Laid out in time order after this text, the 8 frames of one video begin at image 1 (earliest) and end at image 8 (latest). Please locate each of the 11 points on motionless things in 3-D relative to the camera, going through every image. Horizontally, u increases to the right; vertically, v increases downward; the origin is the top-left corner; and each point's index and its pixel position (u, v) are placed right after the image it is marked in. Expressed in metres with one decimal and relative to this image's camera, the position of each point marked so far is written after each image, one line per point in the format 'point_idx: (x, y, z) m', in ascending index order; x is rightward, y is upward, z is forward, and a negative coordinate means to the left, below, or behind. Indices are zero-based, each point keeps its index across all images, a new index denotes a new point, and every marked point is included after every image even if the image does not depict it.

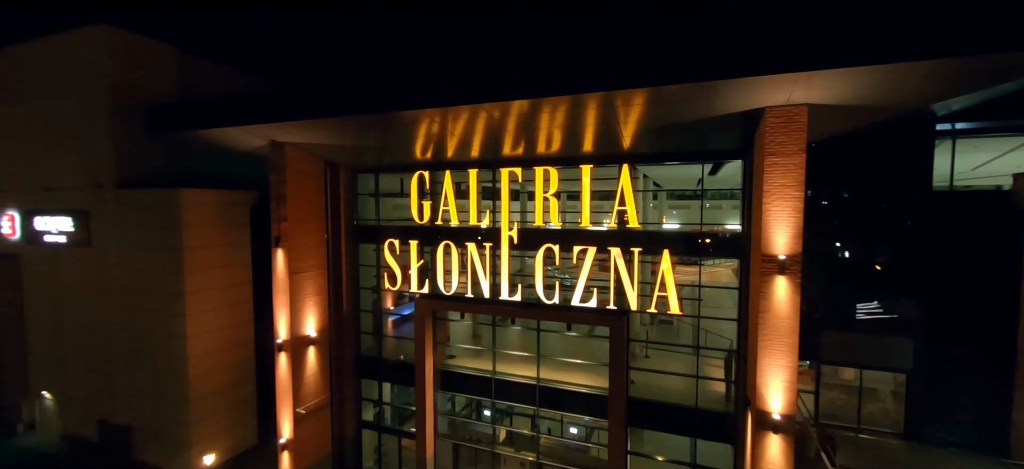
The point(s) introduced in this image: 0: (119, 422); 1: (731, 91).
0: (-16.1, -7.7, +13.9) m
1: (+5.1, +3.3, +7.8) m
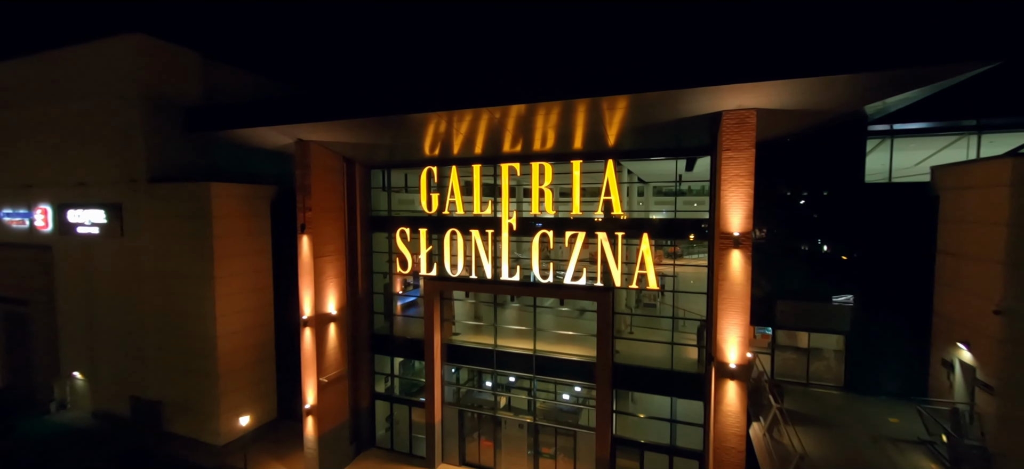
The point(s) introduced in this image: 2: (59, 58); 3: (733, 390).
0: (-16.1, -7.3, +15.1) m
1: (+5.1, +3.8, +9.4) m
2: (-21.8, +8.6, +16.3) m
3: (+6.3, -4.4, +9.6) m
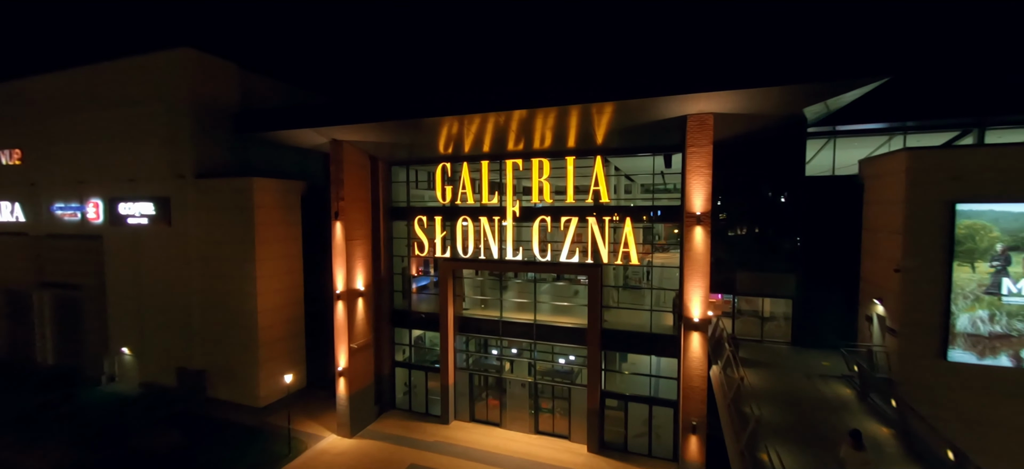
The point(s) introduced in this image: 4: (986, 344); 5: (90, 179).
0: (-16.0, -6.7, +17.1) m
1: (+5.3, +4.5, +11.8) m
2: (-21.7, +9.1, +18.4) m
3: (+6.5, -3.7, +11.9) m
4: (+14.1, -3.3, +10.0) m
5: (-23.6, +3.2, +19.0) m
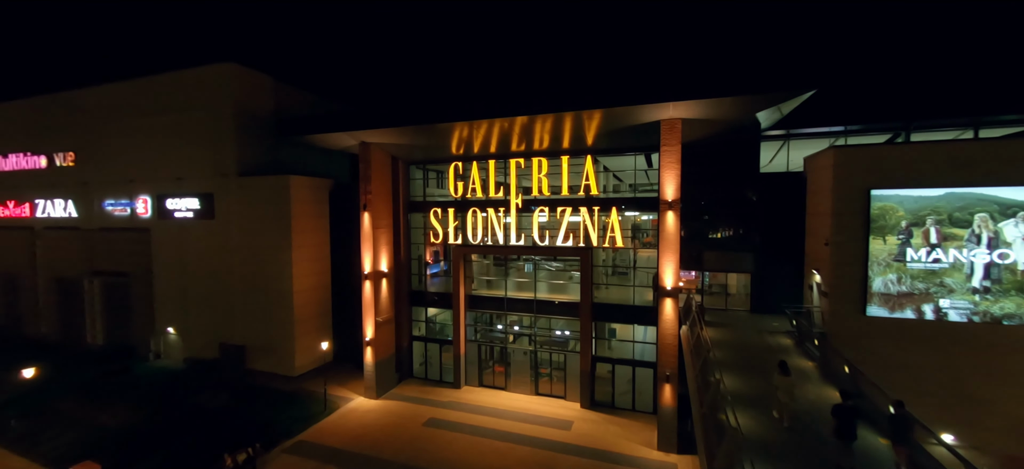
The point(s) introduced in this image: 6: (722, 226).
0: (-15.8, -6.2, +19.4) m
1: (+5.4, +5.2, +14.4) m
2: (-21.7, +9.6, +20.9) m
3: (+6.7, -3.0, +14.4) m
4: (+14.3, -2.5, +12.6) m
5: (-23.5, +3.6, +21.3) m
6: (+10.6, -0.1, +18.3) m
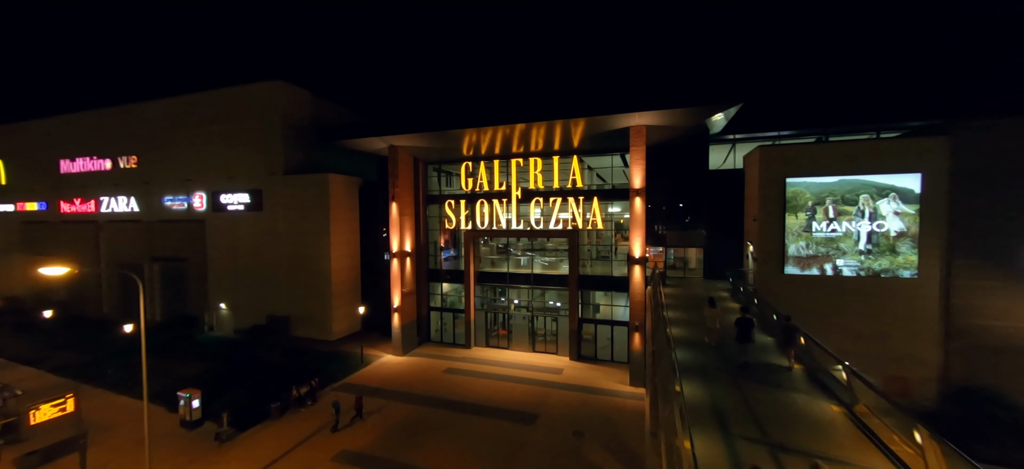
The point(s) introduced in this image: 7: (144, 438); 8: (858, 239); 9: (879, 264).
0: (-15.7, -5.4, +23.0) m
1: (+5.5, +6.3, +18.5) m
2: (-21.7, +10.3, +24.8) m
3: (+6.8, -2.0, +18.4) m
4: (+14.4, -1.4, +16.7) m
5: (-23.5, +4.3, +25.1) m
6: (+10.6, +0.9, +22.3) m
7: (-16.2, -8.9, +15.0) m
8: (+16.4, -0.2, +16.0) m
9: (+17.2, -1.4, +15.9) m
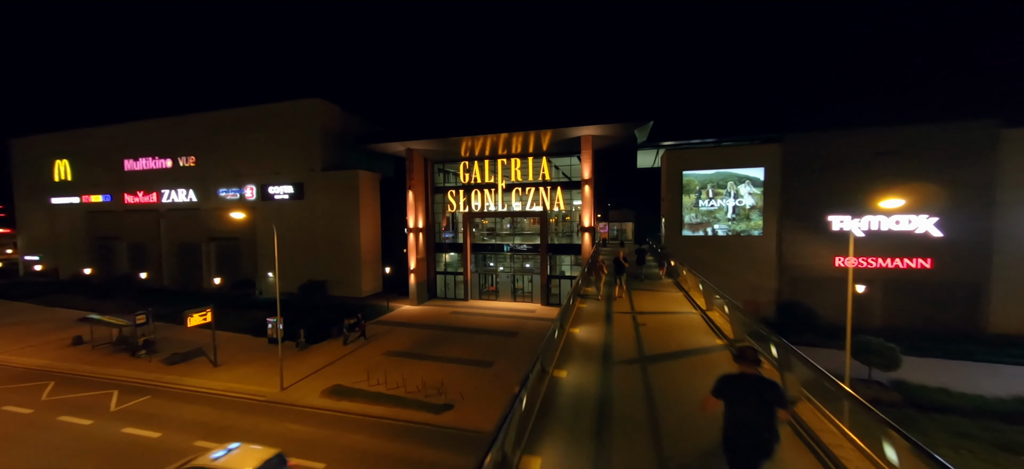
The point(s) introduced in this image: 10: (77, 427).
0: (-16.9, -3.9, +29.7) m
1: (+4.5, +8.1, +26.5) m
2: (-23.1, +11.7, +31.5) m
3: (+5.8, -0.2, +26.2) m
4: (+13.5, +0.5, +24.9) m
5: (-24.9, +5.7, +31.6) m
6: (+9.4, +2.7, +30.4) m
7: (-17.0, -7.2, +21.6) m
8: (+15.5, +1.7, +24.4) m
9: (+16.3, +0.6, +24.3) m
10: (-19.3, -8.5, +15.0) m
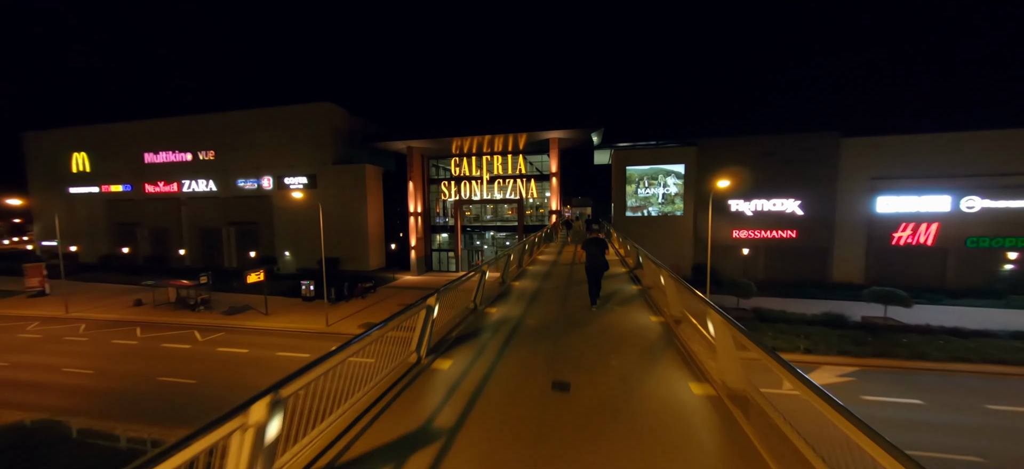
0: (-18.7, -2.2, +35.3) m
1: (+2.7, +9.9, +33.5) m
2: (-25.1, +13.4, +36.5) m
3: (+4.1, +1.7, +33.4) m
4: (+11.9, +2.4, +32.6) m
5: (-26.9, +7.4, +36.6) m
6: (+7.4, +4.5, +37.8) m
7: (-18.2, -5.5, +27.2) m
8: (+13.9, +3.6, +32.3) m
9: (+14.7, +2.4, +32.2) m
10: (-20.2, -7.0, +20.5) m
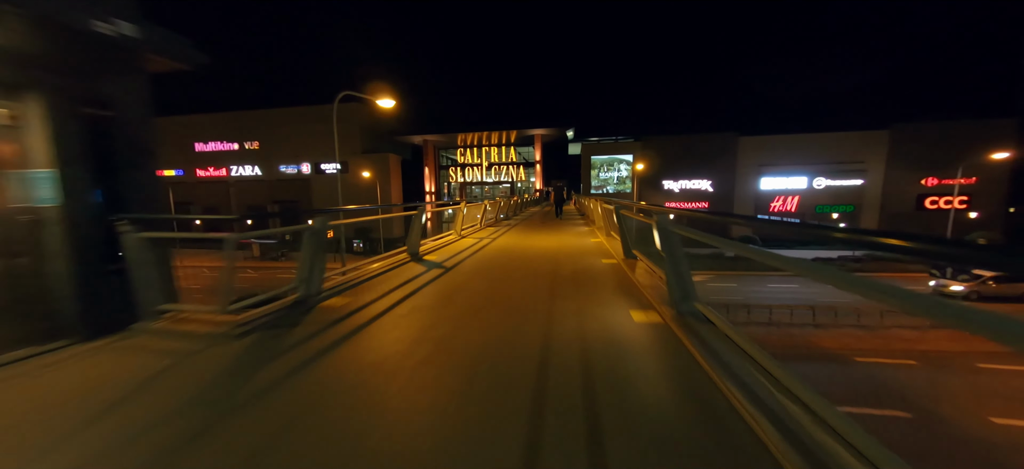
0: (-19.7, +1.2, +45.2) m
1: (+1.7, +13.4, +44.3) m
2: (-26.3, +16.8, +45.6) m
3: (+3.2, +5.2, +44.4) m
4: (+11.0, +6.0, +44.1) m
5: (-28.0, +10.7, +45.7) m
6: (+6.2, +8.2, +49.0) m
7: (-18.7, -2.4, +37.2) m
8: (+13.0, +7.2, +43.8) m
9: (+13.8, +6.0, +43.8) m
10: (-20.2, -4.0, +30.5) m
